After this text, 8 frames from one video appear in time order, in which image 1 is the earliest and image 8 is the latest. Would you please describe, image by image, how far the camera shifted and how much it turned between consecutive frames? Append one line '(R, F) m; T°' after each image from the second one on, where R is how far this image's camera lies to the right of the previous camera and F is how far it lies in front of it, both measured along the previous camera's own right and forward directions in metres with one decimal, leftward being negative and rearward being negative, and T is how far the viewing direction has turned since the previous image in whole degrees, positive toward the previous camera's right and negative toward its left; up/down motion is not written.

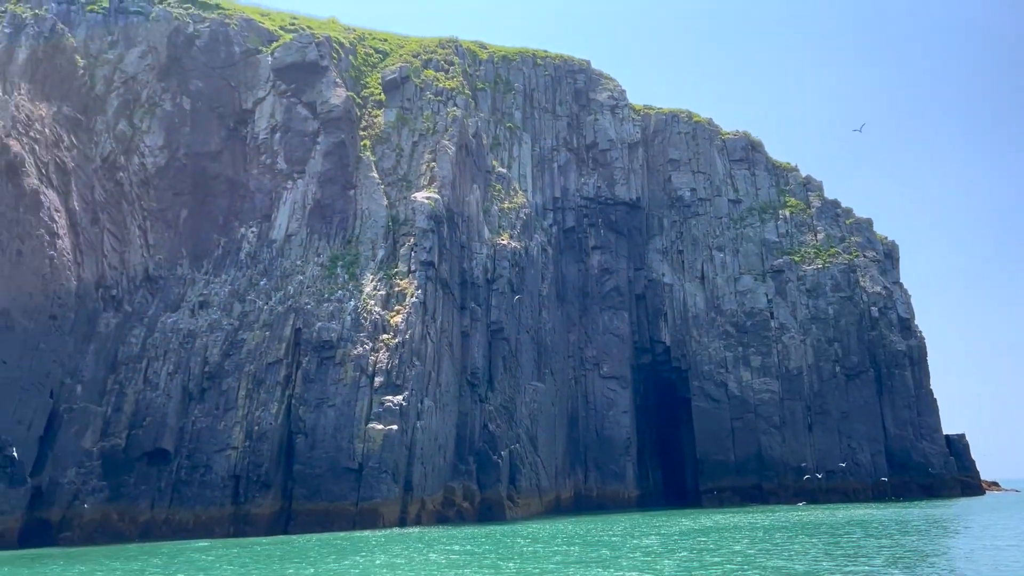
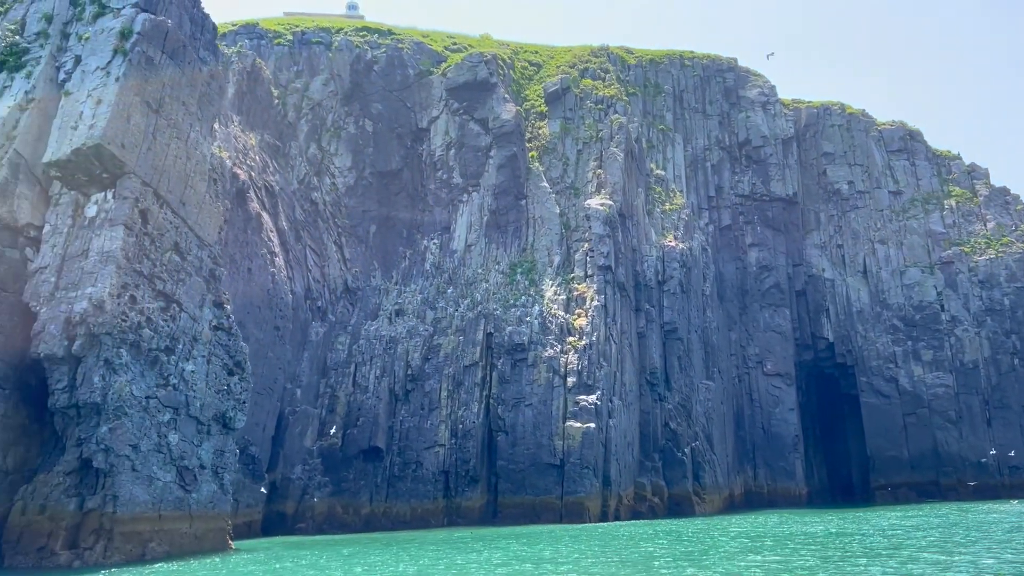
(-4.3, -2.6) m; -7°
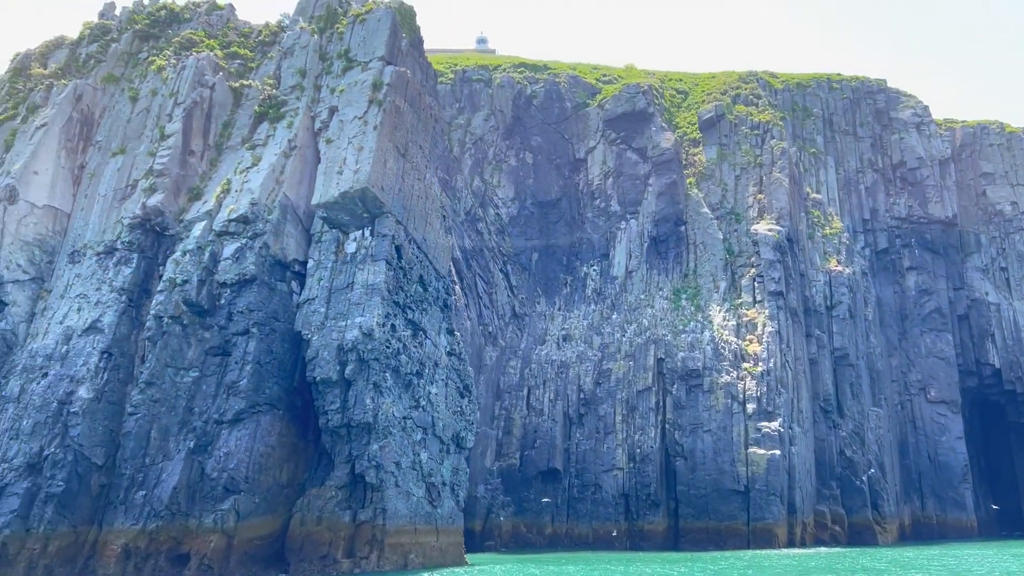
(-4.6, -1.9) m; -7°
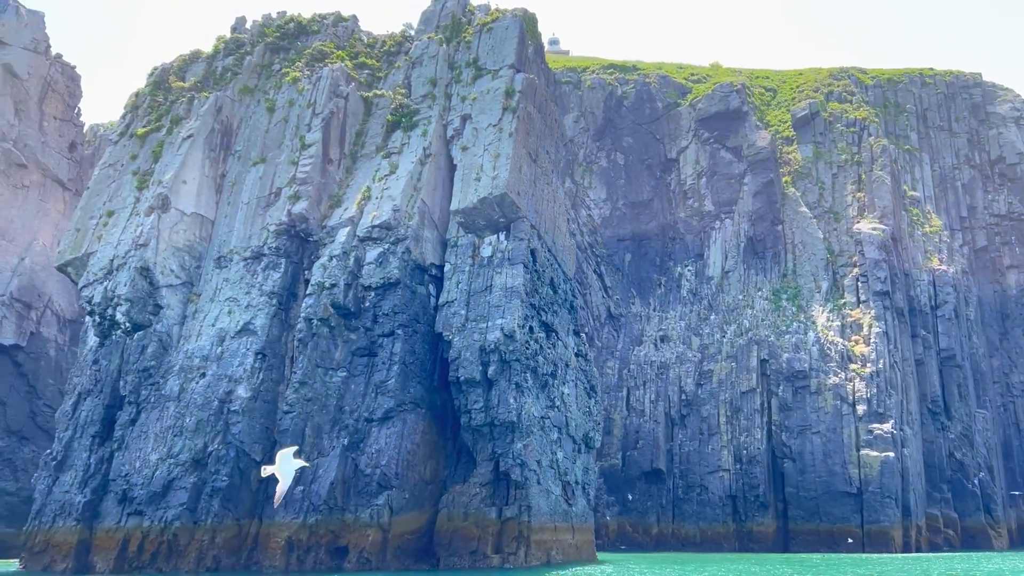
(-2.9, -0.7) m; -4°
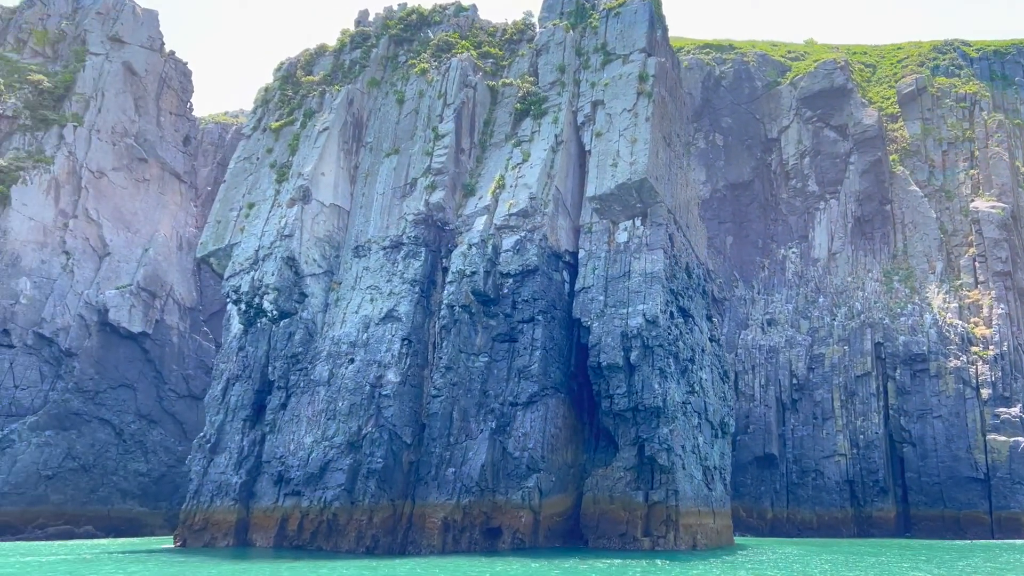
(-2.8, -0.4) m; -4°
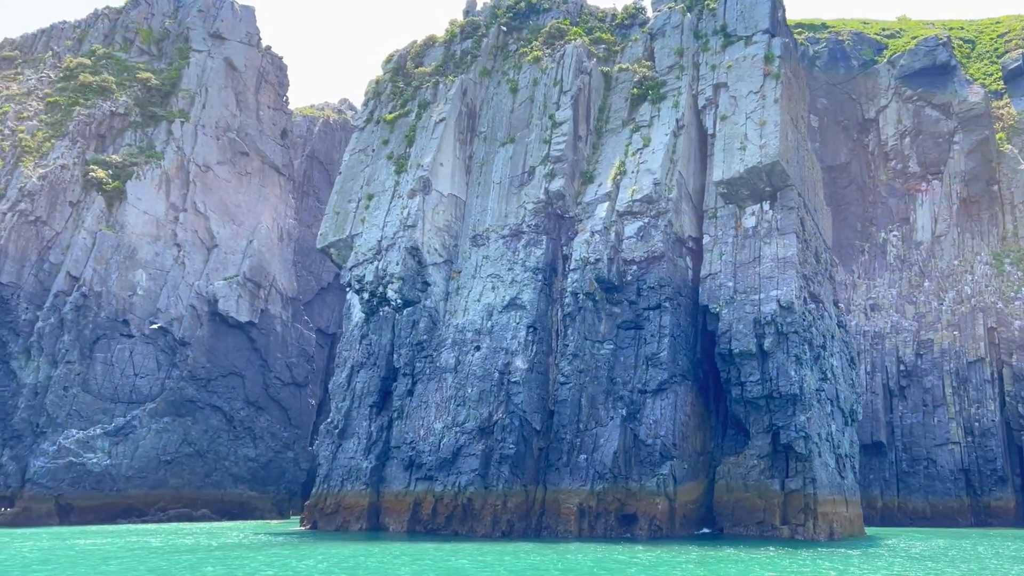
(-2.5, -0.1) m; -4°
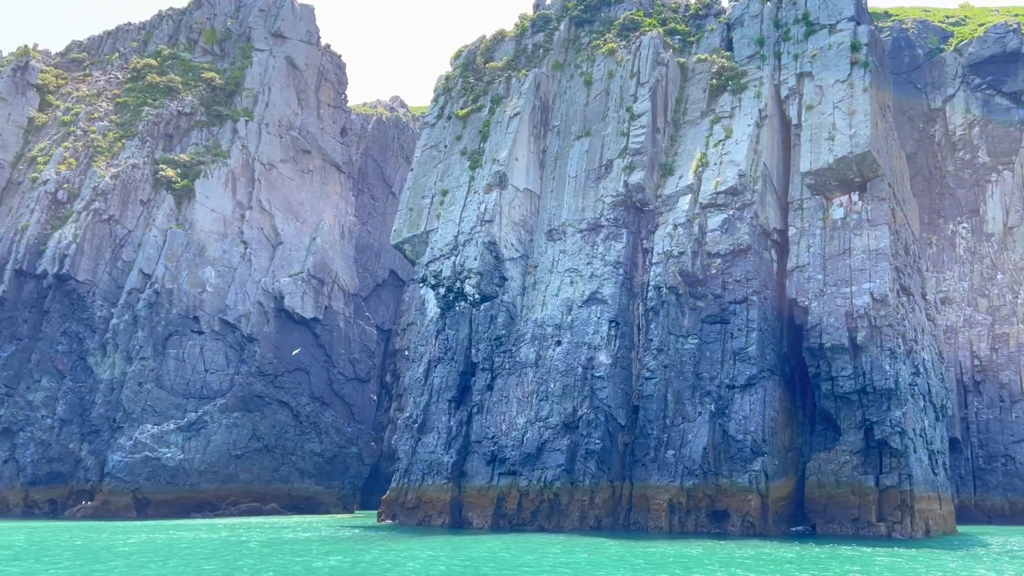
(-1.8, +0.1) m; -2°
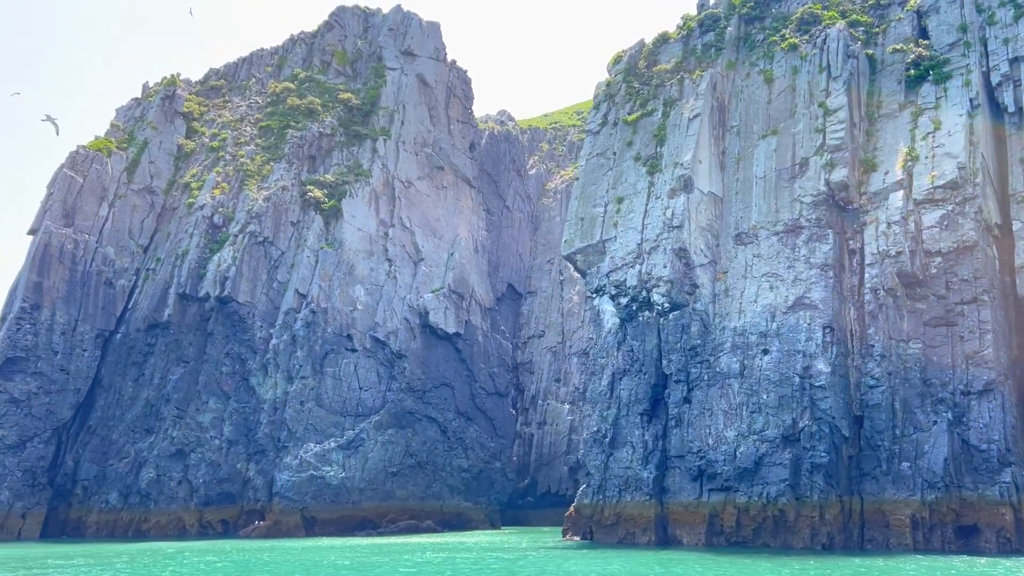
(-4.9, +0.7) m; -5°
